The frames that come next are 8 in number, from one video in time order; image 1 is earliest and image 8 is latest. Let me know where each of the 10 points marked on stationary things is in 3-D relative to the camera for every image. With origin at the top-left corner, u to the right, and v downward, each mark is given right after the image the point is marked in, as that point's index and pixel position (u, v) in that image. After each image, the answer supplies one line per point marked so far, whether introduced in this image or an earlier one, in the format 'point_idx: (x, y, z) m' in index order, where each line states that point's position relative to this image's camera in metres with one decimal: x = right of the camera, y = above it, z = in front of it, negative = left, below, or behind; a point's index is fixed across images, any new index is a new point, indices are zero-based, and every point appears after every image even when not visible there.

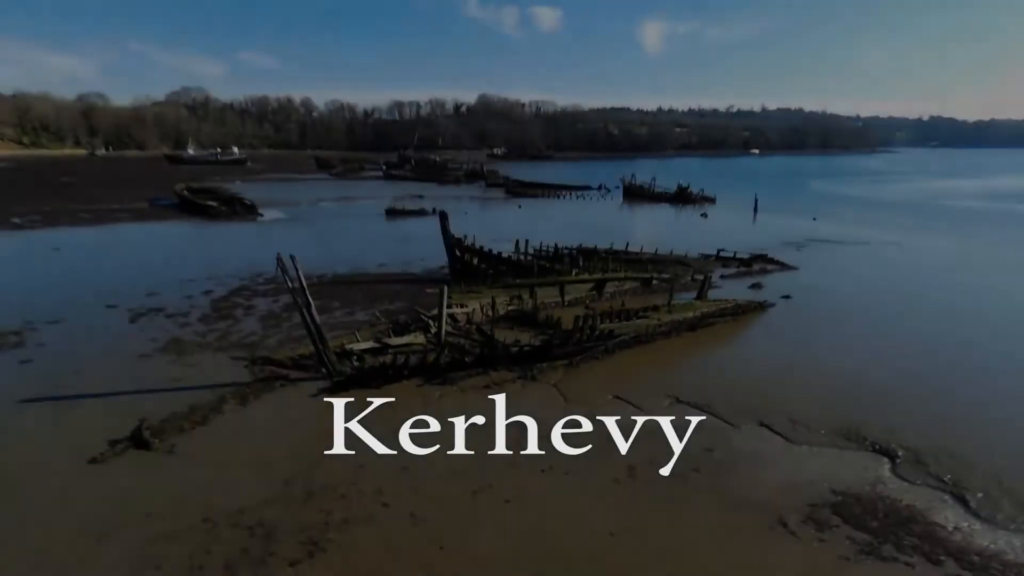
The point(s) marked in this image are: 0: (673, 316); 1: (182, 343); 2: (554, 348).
0: (+4.1, -0.7, +18.2) m
1: (-7.9, -1.3, +17.4) m
2: (+0.9, -1.4, +16.0) m
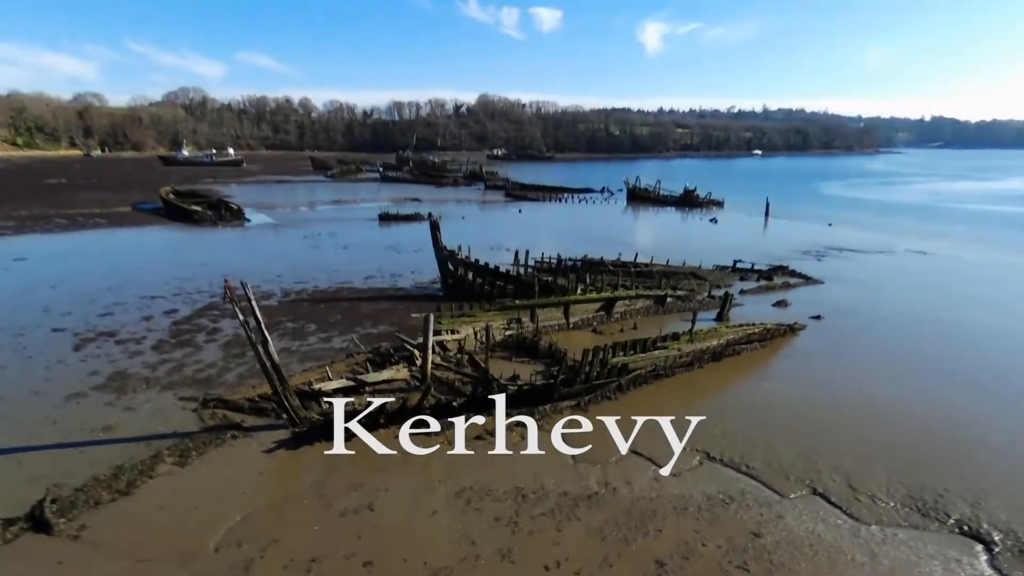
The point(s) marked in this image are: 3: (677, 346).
0: (+4.1, -1.2, +15.9) m
1: (-8.0, -1.8, +15.0) m
2: (+0.9, -1.9, +13.6) m
3: (+3.6, -1.3, +15.5) m
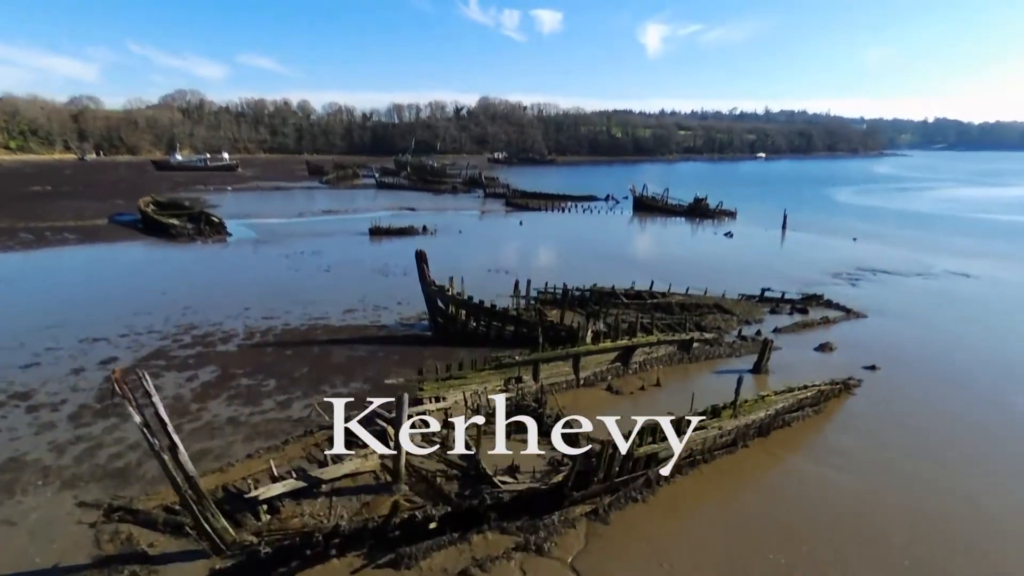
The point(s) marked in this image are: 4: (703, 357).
0: (+4.0, -2.3, +12.7) m
1: (-8.0, -2.9, +11.9) m
2: (+0.8, -3.0, +10.5) m
3: (+3.5, -2.3, +12.4) m
4: (+4.8, -1.7, +18.0) m
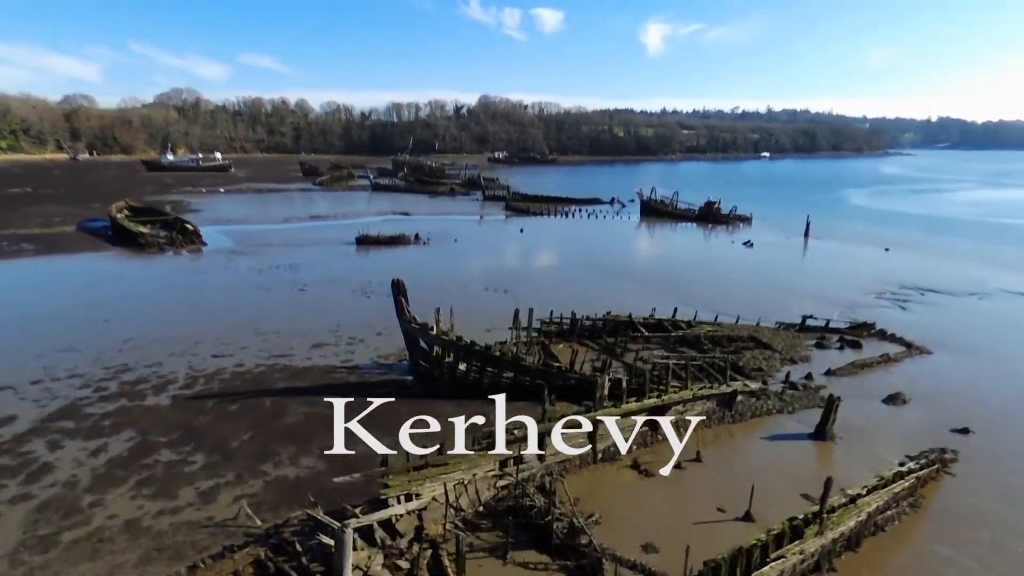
0: (+4.0, -3.1, +9.2) m
1: (-8.1, -3.7, +8.3) m
2: (+0.8, -3.8, +6.9) m
3: (+3.5, -3.1, +8.8) m
4: (+4.7, -2.5, +14.5) m
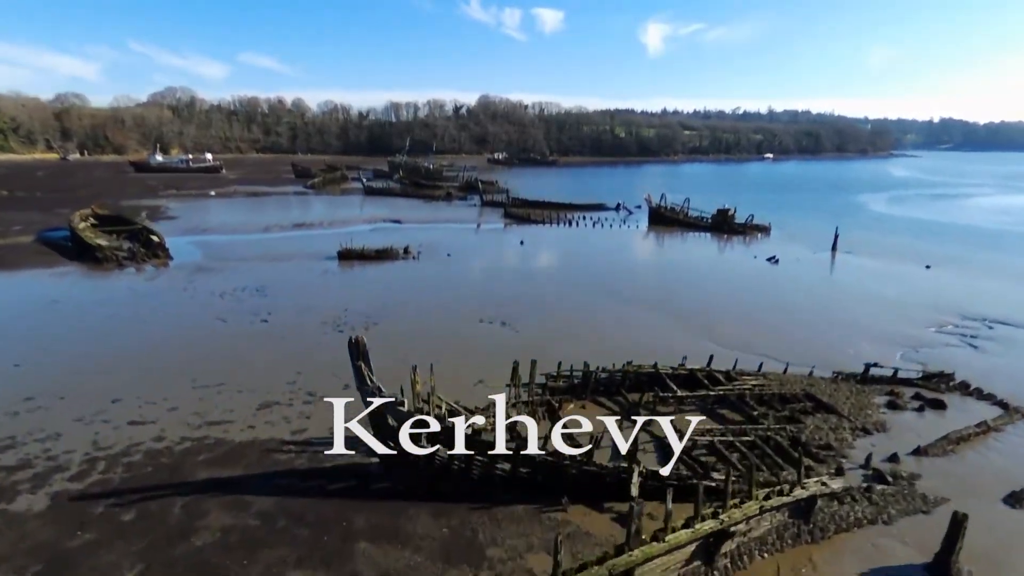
0: (+3.9, -4.1, +5.3) m
1: (-8.1, -4.7, +4.4) m
2: (+0.8, -4.8, +3.1) m
3: (+3.4, -4.1, +5.0) m
4: (+4.7, -3.5, +10.6) m
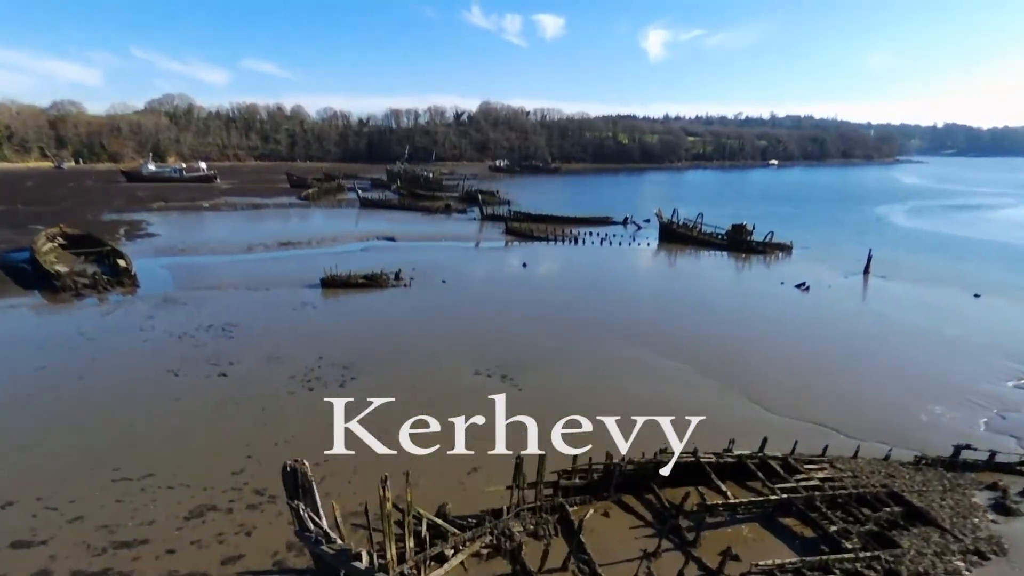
0: (+4.0, -5.2, +1.8) m
1: (-8.1, -5.8, +1.0) m
2: (+0.8, -5.9, -0.4) m
3: (+3.4, -5.2, +1.5) m
4: (+4.7, -4.7, +7.1) m
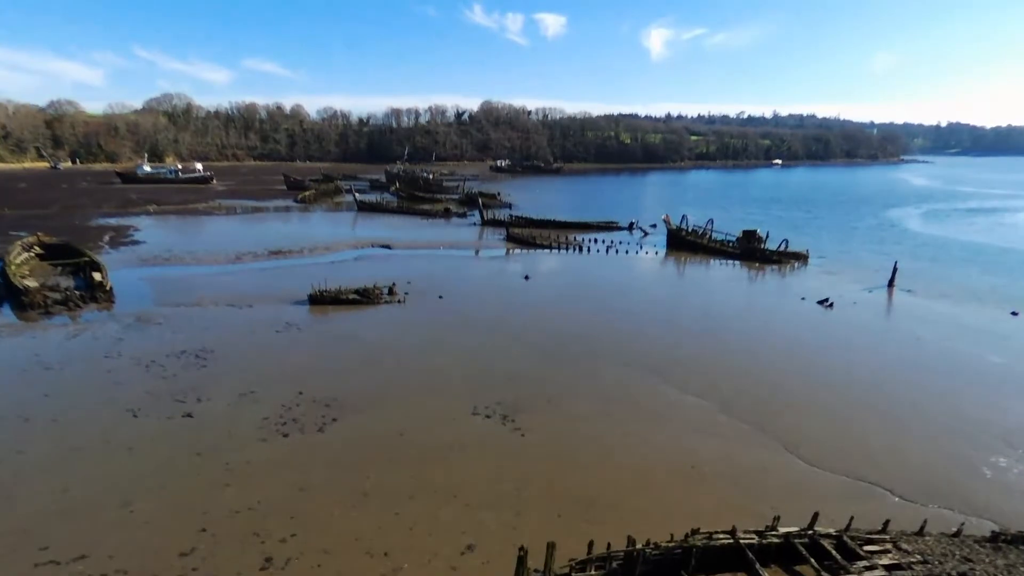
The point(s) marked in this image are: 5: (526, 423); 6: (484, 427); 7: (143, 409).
0: (+4.0, -6.0, -0.3) m
1: (-8.1, -6.6, -1.1) m
2: (+0.8, -6.6, -2.6) m
3: (+3.5, -6.0, -0.7) m
4: (+4.7, -5.4, +5.0) m
5: (+0.3, -3.2, +18.1) m
6: (-0.7, -3.4, +17.5) m
7: (-9.0, -3.0, +17.6) m
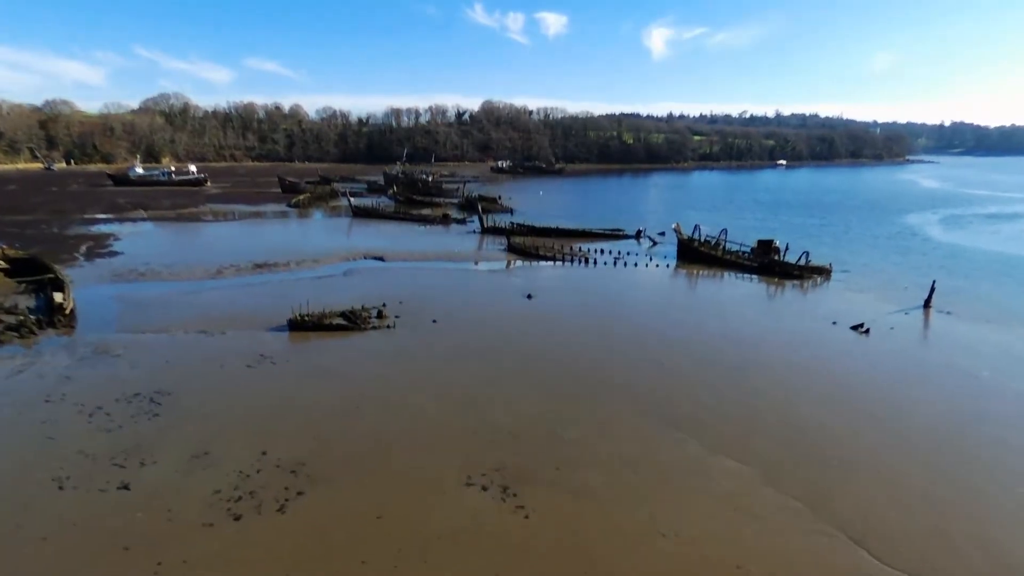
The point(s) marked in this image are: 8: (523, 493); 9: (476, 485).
0: (+4.0, -6.9, -3.2) m
1: (-8.1, -7.5, -4.0) m
2: (+0.8, -7.5, -5.4) m
3: (+3.5, -6.9, -3.5) m
4: (+4.7, -6.3, +2.1) m
5: (+0.4, -4.1, +15.2) m
6: (-0.7, -4.3, +14.7) m
7: (-9.0, -3.9, +14.7) m
8: (+0.2, -4.1, +14.7) m
9: (-0.7, -4.0, +16.5) m
